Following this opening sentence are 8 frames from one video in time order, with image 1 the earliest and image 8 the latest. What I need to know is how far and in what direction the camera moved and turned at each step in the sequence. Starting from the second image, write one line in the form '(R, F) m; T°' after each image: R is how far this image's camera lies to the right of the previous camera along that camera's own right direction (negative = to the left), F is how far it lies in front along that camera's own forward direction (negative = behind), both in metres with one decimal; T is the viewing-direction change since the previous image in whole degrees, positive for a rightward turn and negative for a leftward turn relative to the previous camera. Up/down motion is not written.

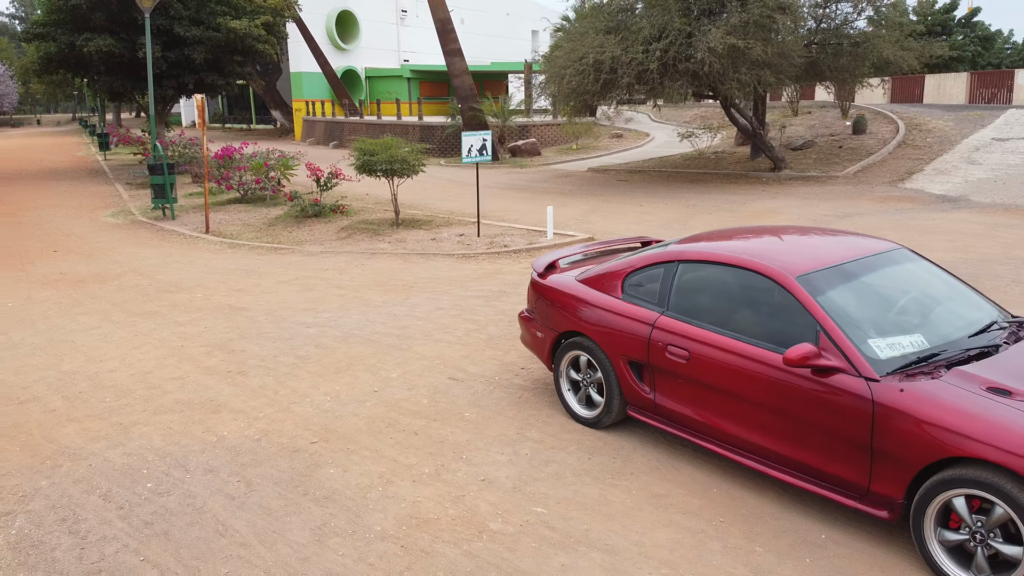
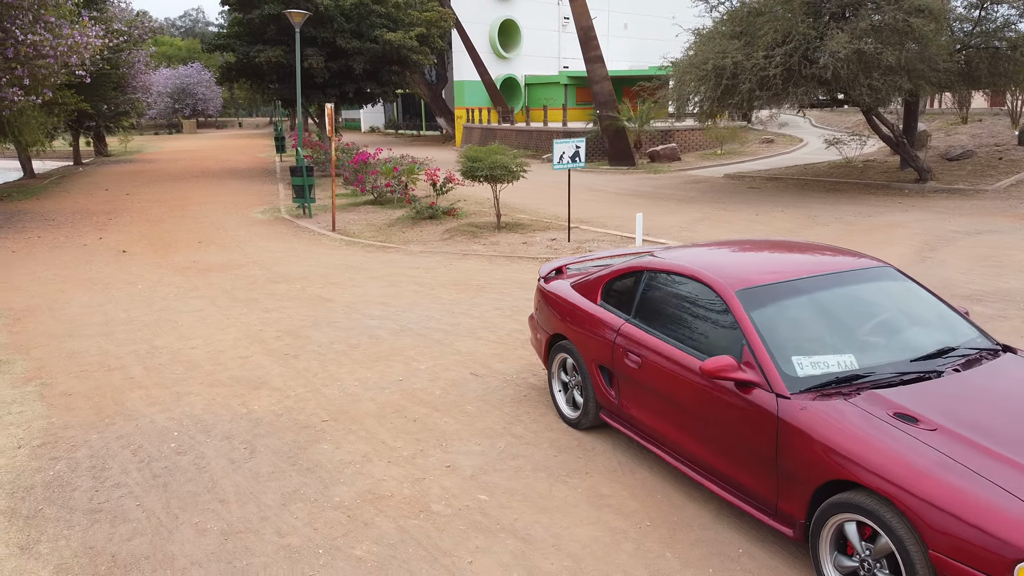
(+1.2, -0.2) m; -12°
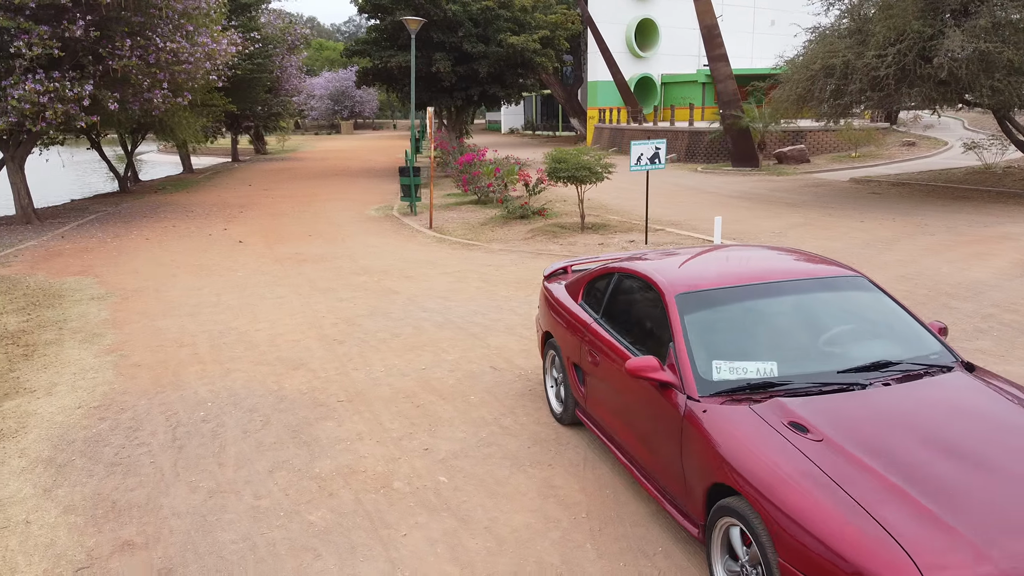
(+1.1, -0.2) m; -11°
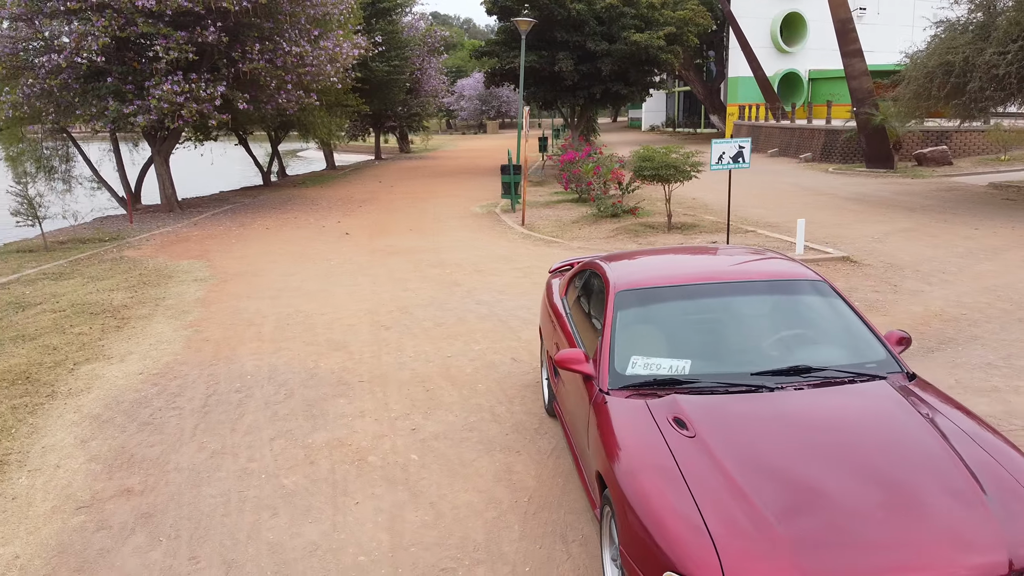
(+1.1, -0.1) m; -11°
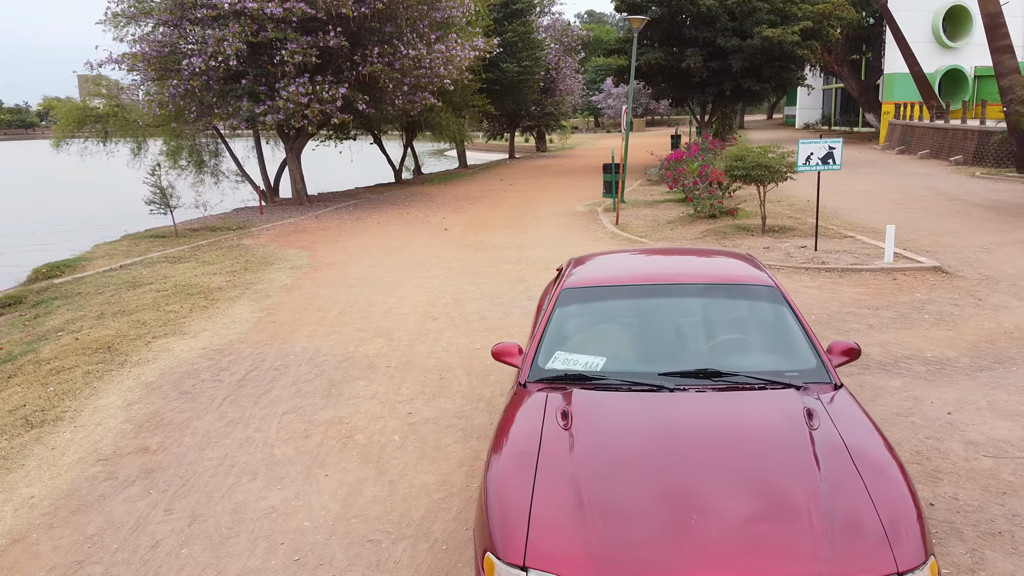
(+1.2, -0.1) m; -11°
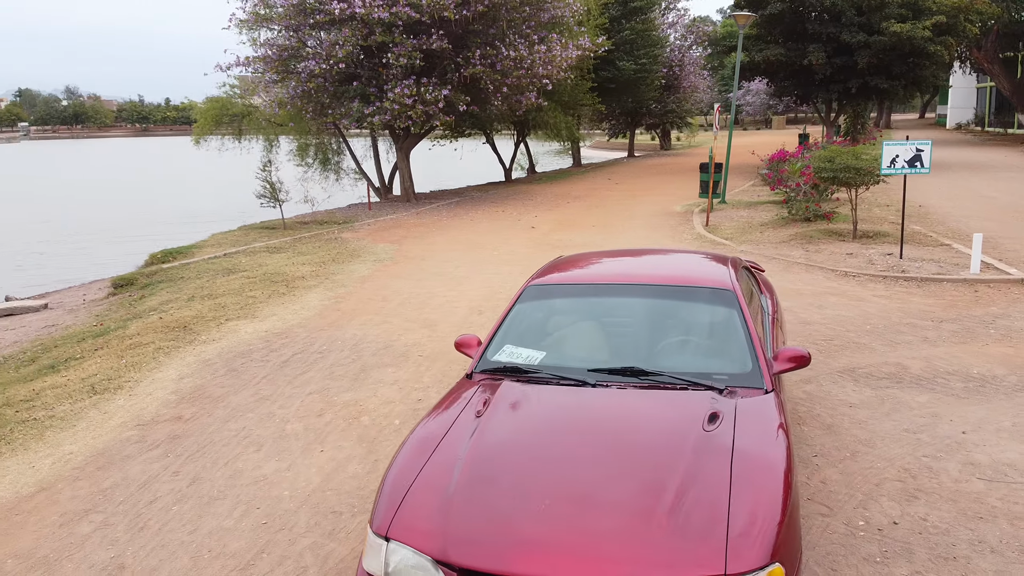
(+1.0, -0.1) m; -10°
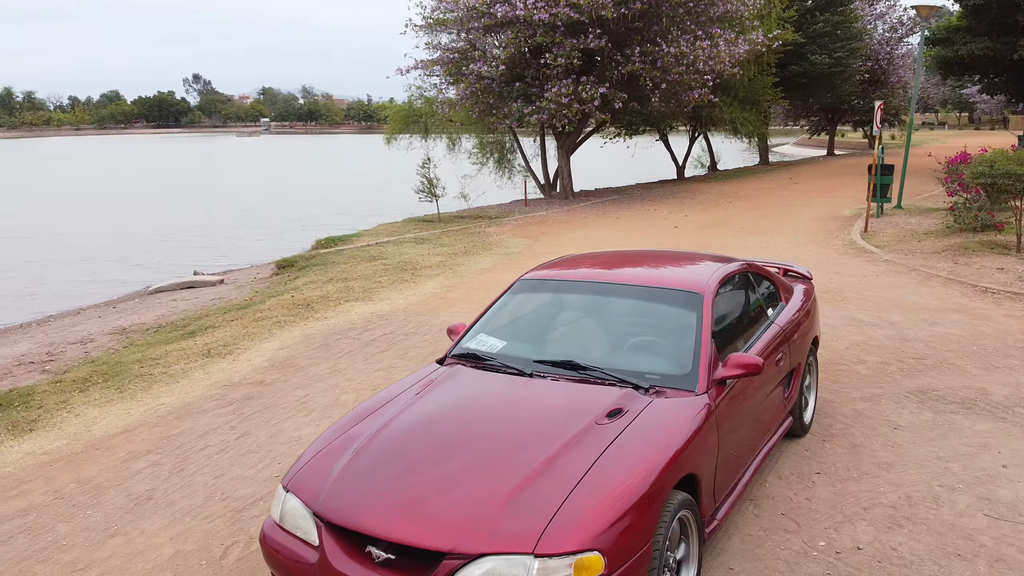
(+1.3, -0.1) m; -15°
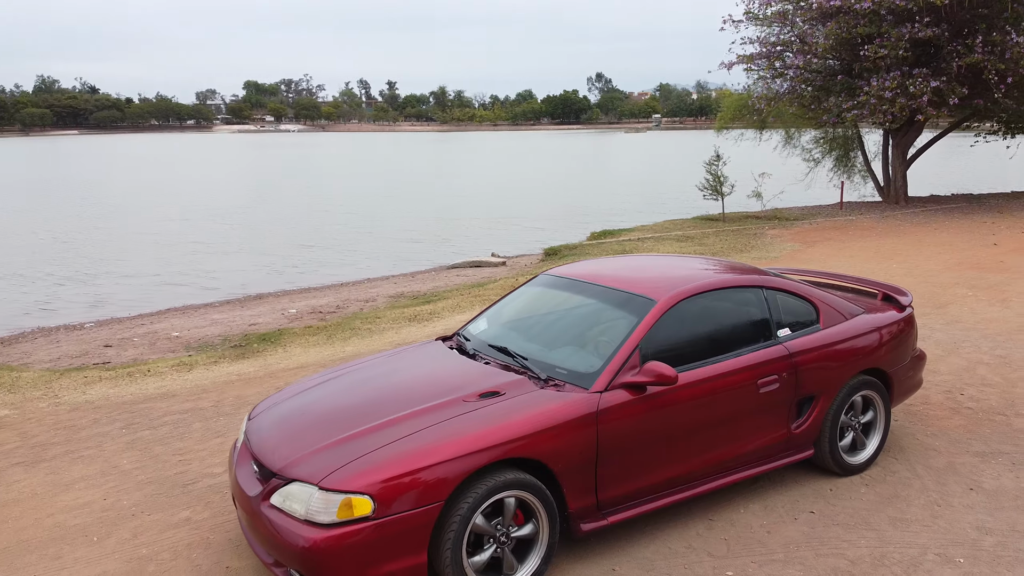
(+2.4, +0.1) m; -27°
